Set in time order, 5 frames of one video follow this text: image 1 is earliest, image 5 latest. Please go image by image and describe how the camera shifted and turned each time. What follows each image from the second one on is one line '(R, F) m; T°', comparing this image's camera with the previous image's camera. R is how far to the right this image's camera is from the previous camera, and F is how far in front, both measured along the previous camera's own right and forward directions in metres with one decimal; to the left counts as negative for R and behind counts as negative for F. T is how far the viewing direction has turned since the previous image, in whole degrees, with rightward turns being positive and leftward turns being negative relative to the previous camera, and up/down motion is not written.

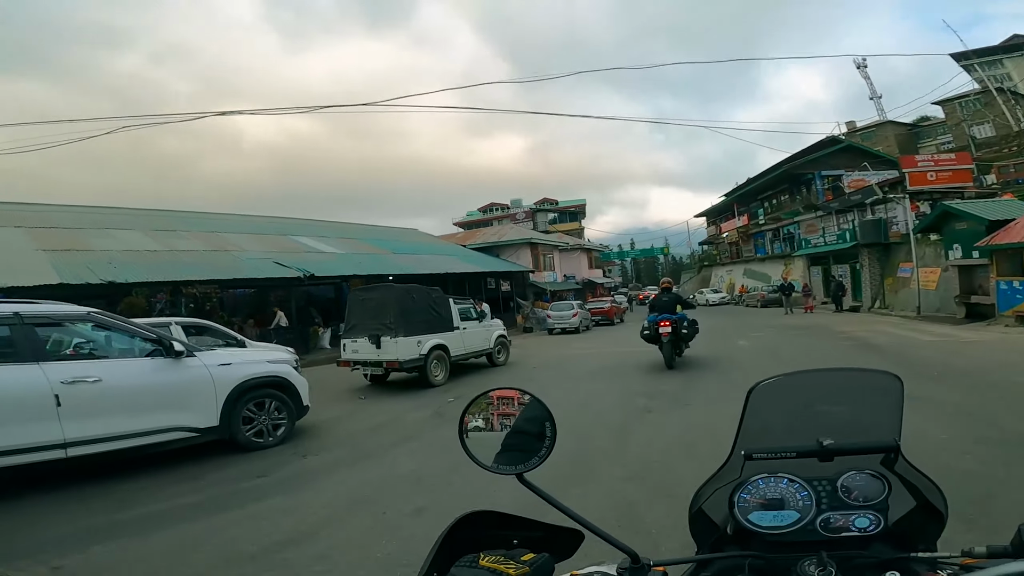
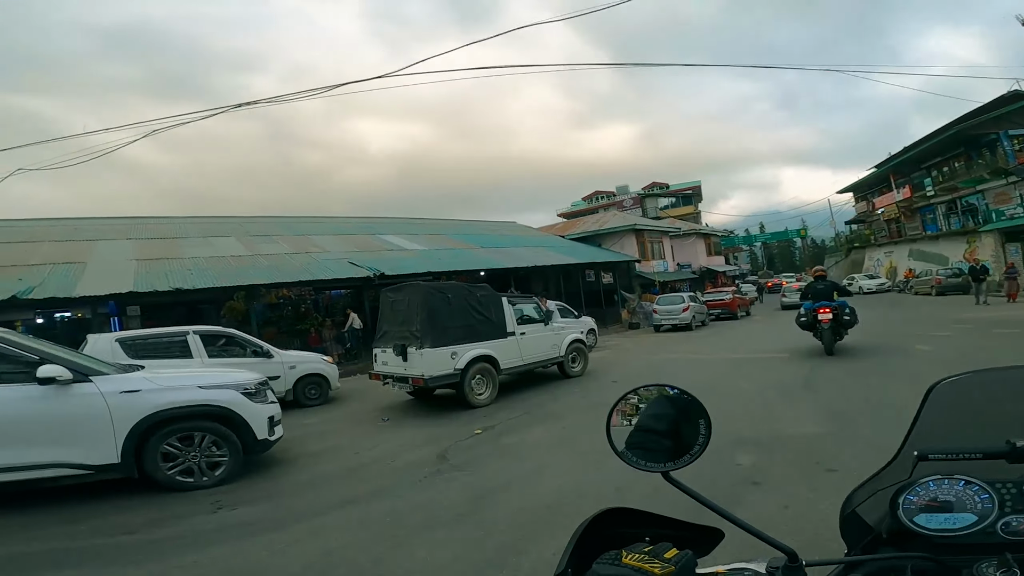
(+0.1, +0.8) m; -11°
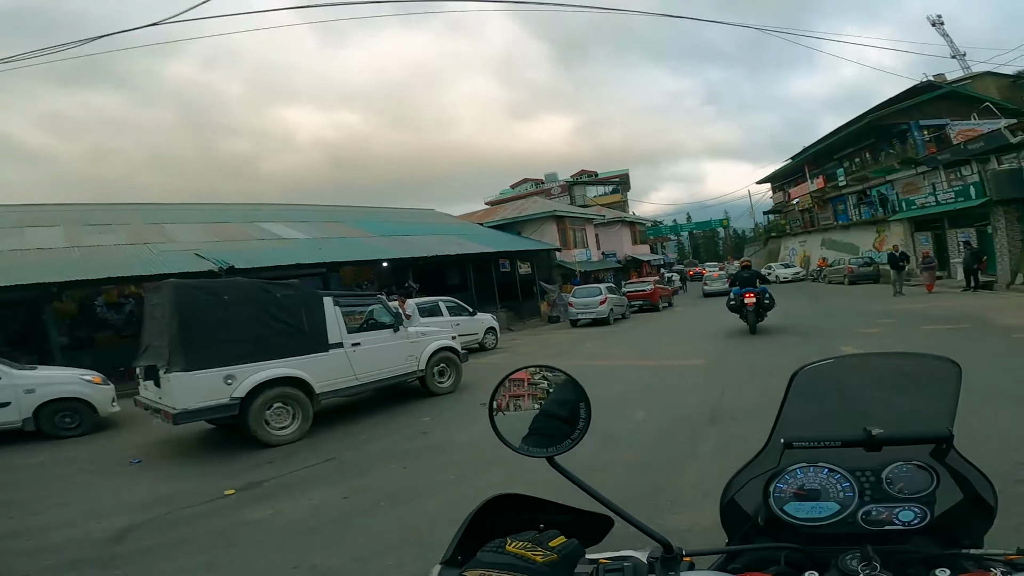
(+0.3, +0.4) m; +6°
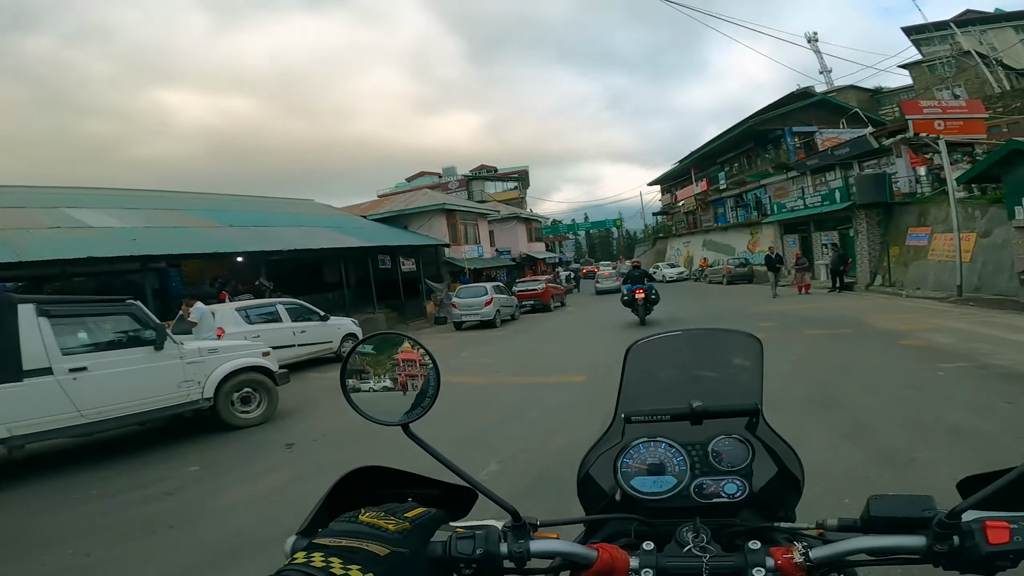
(+0.2, 0.0) m; +8°
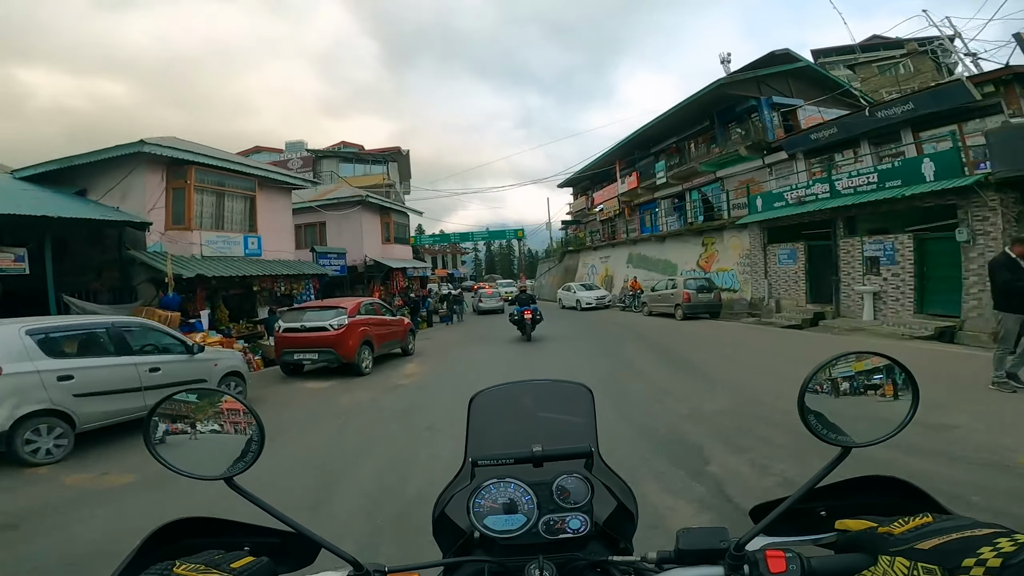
(+0.2, 0.0) m; +9°
